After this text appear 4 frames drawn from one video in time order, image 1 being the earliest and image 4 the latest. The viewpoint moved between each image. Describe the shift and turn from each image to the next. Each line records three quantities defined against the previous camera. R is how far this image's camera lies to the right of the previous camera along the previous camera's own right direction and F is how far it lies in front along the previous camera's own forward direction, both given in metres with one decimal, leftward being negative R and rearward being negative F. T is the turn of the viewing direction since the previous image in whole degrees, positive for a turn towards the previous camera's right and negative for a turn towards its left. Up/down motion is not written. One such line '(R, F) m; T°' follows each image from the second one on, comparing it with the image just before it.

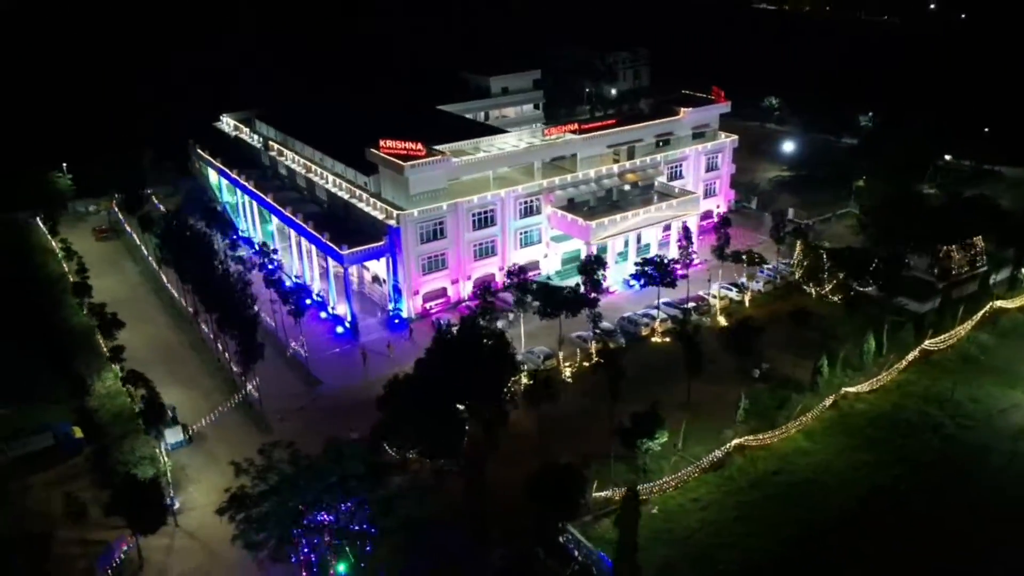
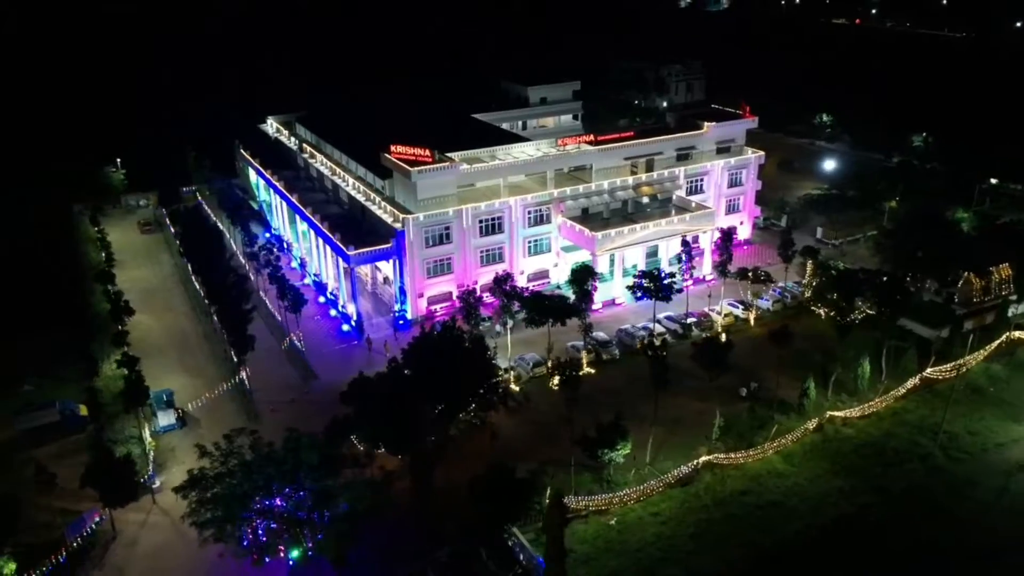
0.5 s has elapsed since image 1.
(+4.2, -0.4) m; -6°
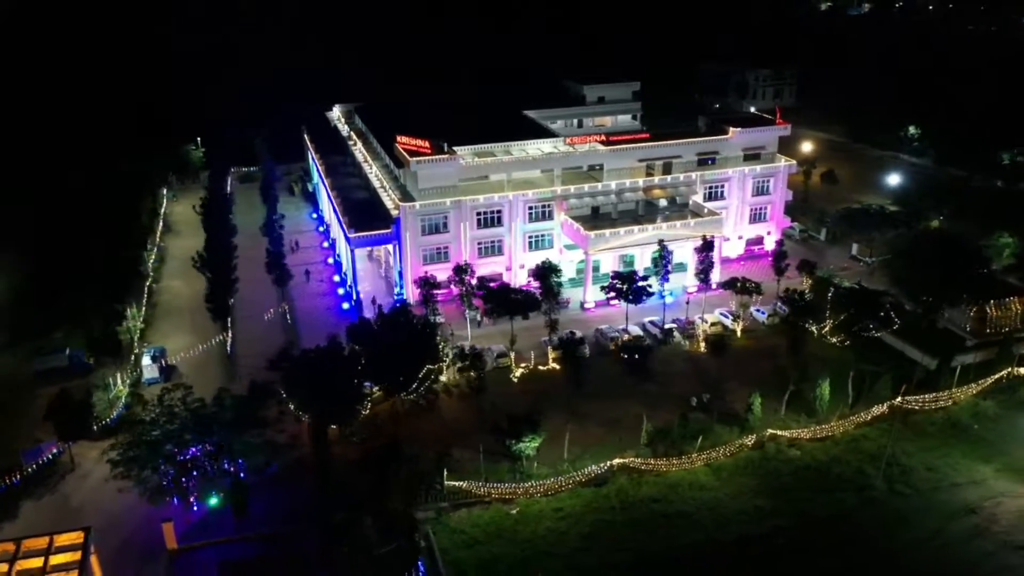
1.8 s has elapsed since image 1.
(+8.6, -0.2) m; -10°
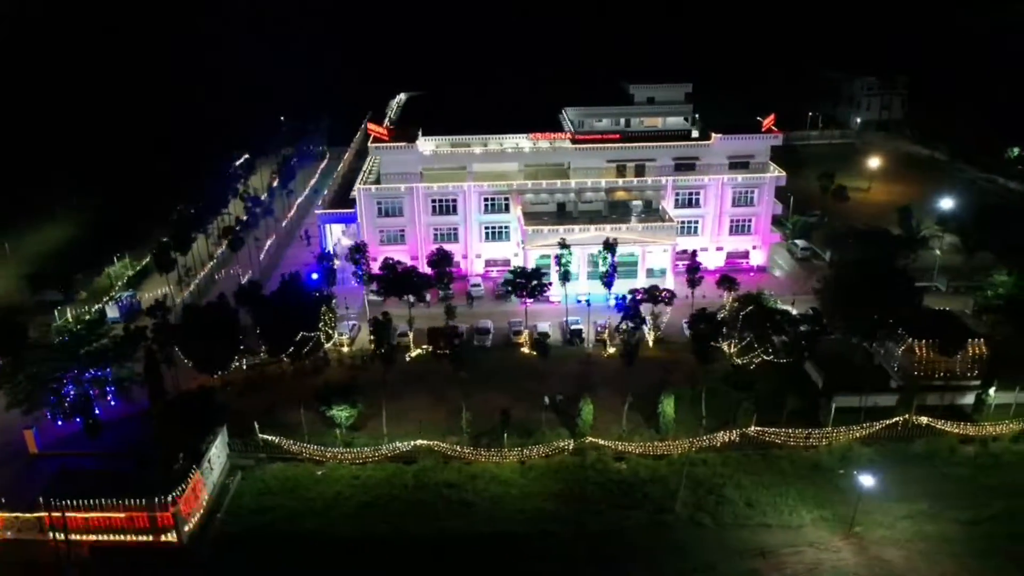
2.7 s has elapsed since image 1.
(+15.6, +0.9) m; -15°
